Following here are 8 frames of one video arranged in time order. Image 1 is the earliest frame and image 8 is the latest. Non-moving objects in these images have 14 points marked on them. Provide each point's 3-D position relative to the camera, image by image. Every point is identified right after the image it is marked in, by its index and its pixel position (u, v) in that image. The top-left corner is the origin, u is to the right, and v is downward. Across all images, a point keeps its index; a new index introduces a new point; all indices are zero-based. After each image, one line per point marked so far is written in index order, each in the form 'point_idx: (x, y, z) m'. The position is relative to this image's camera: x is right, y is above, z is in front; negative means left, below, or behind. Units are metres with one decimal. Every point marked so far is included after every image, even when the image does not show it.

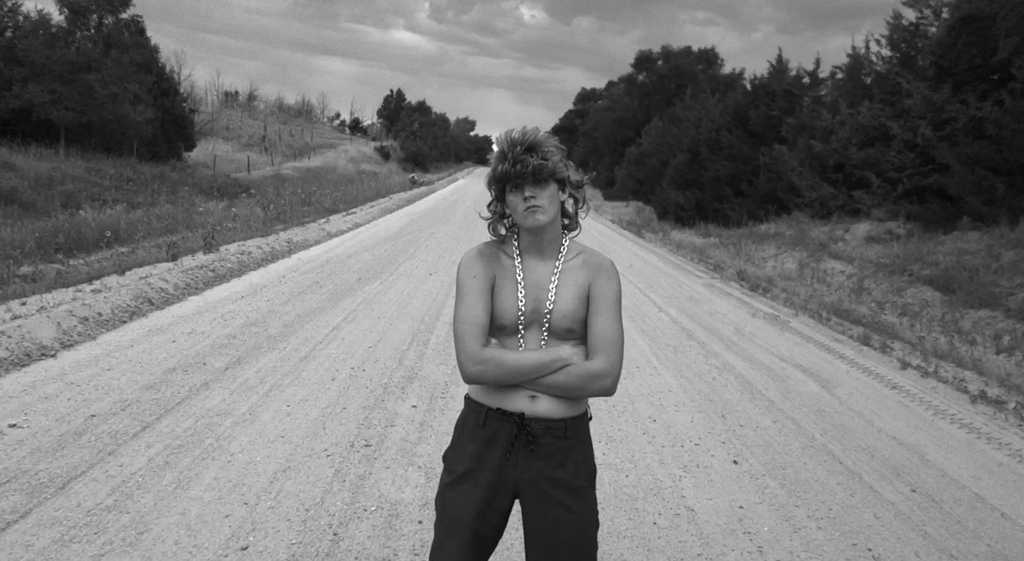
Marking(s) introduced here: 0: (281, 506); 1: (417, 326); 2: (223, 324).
0: (-1.1, -1.1, +3.8) m
1: (-1.0, -0.5, +8.1) m
2: (-2.8, -0.4, +7.6) m
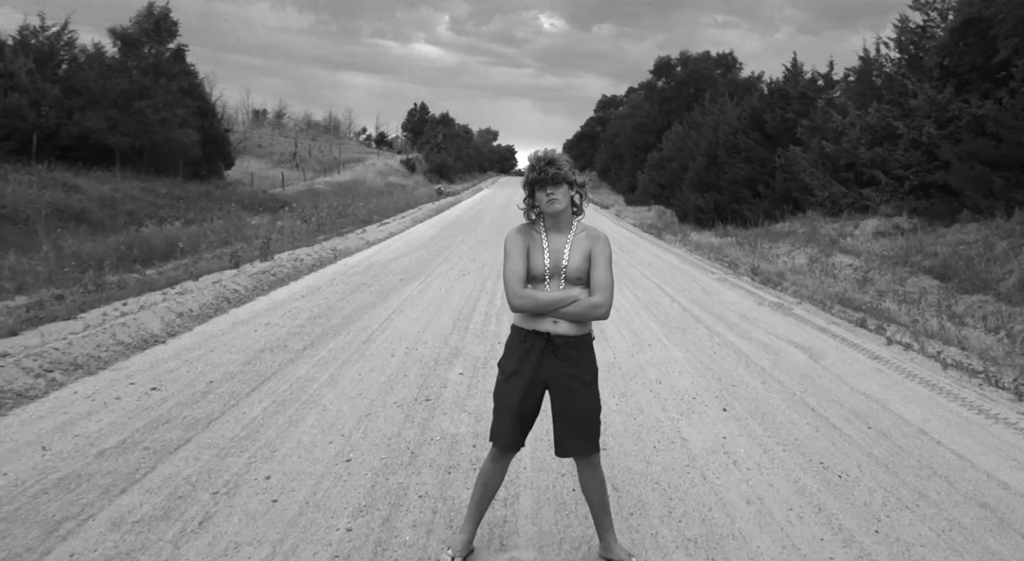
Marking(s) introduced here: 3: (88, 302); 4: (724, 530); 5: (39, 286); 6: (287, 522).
0: (-0.9, -1.0, +5.0) m
1: (-0.7, -0.4, +9.3) m
2: (-2.5, -0.4, +8.9) m
3: (-4.9, -0.2, +9.1) m
4: (+1.1, -1.2, +3.9) m
5: (-6.1, -0.1, +10.1) m
6: (-1.1, -1.1, +3.8) m
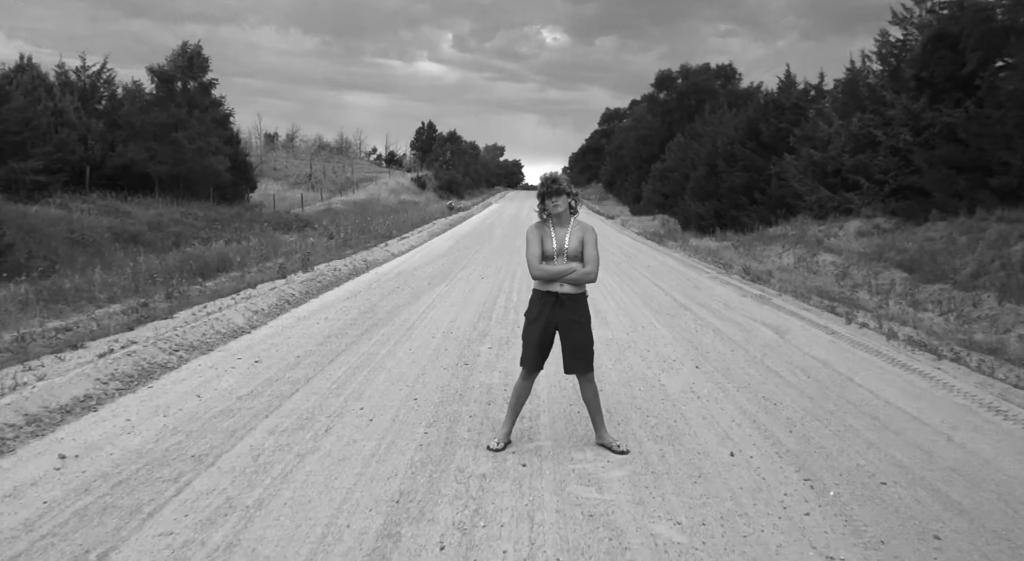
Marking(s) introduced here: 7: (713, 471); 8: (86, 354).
0: (-0.7, -0.9, +6.8) m
1: (-0.4, -0.4, +11.1) m
2: (-2.3, -0.4, +10.7) m
3: (-4.7, -0.3, +10.9) m
4: (+1.2, -1.1, +5.6) m
5: (-5.9, -0.2, +11.9) m
6: (-0.9, -1.0, +5.6) m
7: (+1.2, -1.2, +4.8) m
8: (-4.1, -0.7, +7.5) m
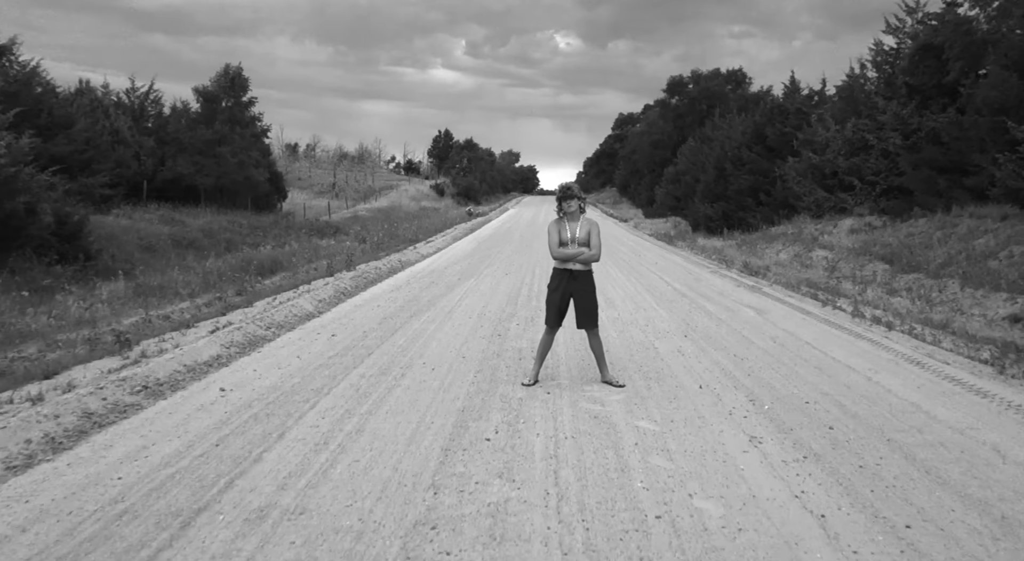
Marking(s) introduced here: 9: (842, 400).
0: (-0.4, -0.8, +8.7) m
1: (-0.1, -0.3, +13.0) m
2: (-1.9, -0.3, +12.6) m
3: (-4.4, -0.3, +12.9) m
4: (+1.5, -0.9, +7.5) m
5: (-5.5, -0.2, +14.0) m
6: (-0.6, -0.9, +7.5) m
7: (+1.5, -1.0, +6.7) m
8: (-3.8, -0.6, +9.5) m
9: (+2.8, -1.0, +6.7) m
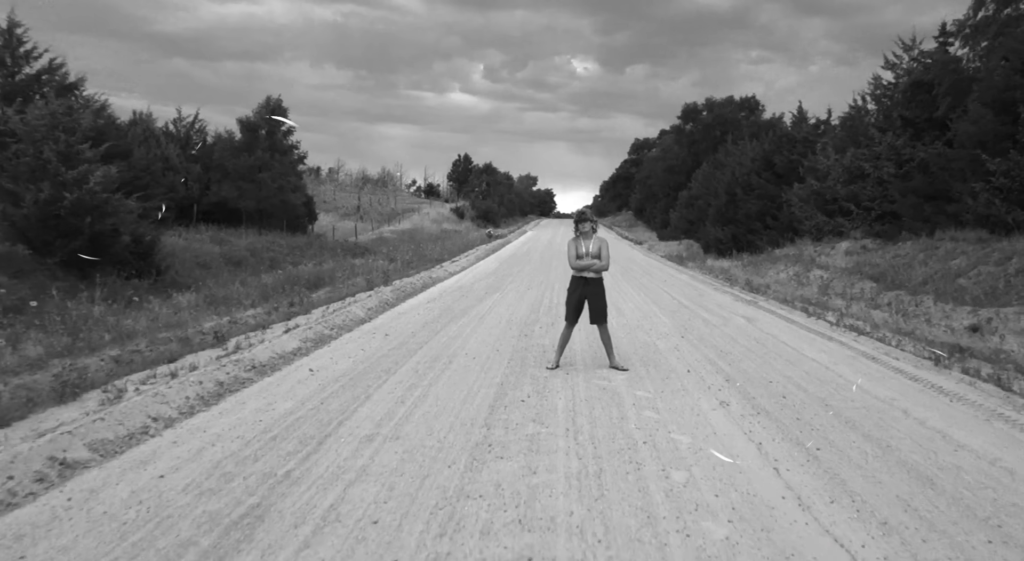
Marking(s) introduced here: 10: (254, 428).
0: (-0.1, -0.9, +10.6) m
1: (+0.3, -0.5, +14.8) m
2: (-1.5, -0.5, +14.5) m
3: (-4.0, -0.5, +14.9) m
4: (+1.8, -1.0, +9.3) m
5: (-5.1, -0.4, +15.9) m
6: (-0.3, -1.0, +9.3) m
7: (+1.8, -1.0, +8.5) m
8: (-3.4, -0.7, +11.4) m
9: (+3.1, -1.1, +8.5) m
10: (-2.1, -1.2, +6.2) m
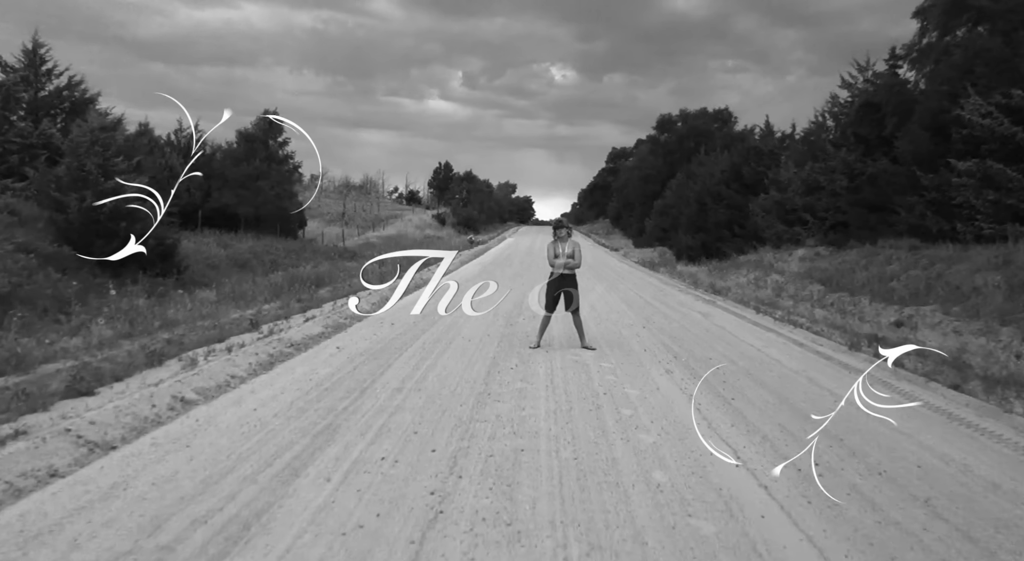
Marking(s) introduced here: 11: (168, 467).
0: (-0.3, -0.8, +12.6) m
1: (0.0, -0.5, +16.8) m
2: (-1.8, -0.5, +16.4) m
3: (-4.3, -0.5, +16.7) m
4: (+1.6, -0.9, +11.3) m
5: (-5.4, -0.4, +17.8) m
6: (-0.5, -0.9, +11.3) m
7: (+1.6, -1.0, +10.5) m
8: (-3.6, -0.7, +13.3) m
9: (+3.0, -1.0, +10.5) m
10: (-2.1, -1.1, +8.2) m
11: (-2.3, -1.3, +5.3) m
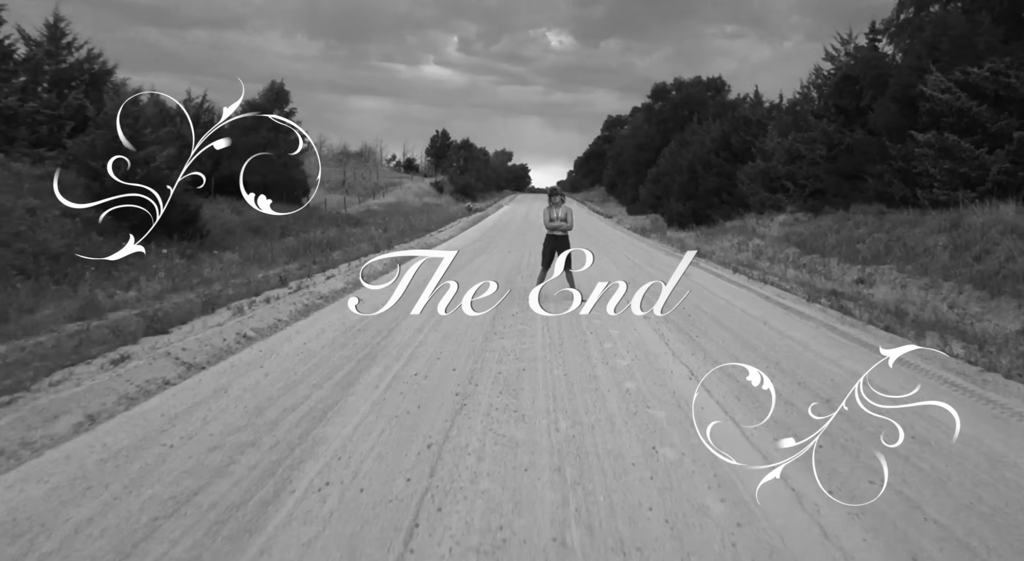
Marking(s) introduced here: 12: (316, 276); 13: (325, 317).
0: (-0.3, -0.1, +14.1) m
1: (0.0, +0.4, +18.4) m
2: (-1.8, +0.3, +18.0) m
3: (-4.3, +0.4, +18.3) m
4: (+1.6, -0.3, +12.9) m
5: (-5.5, +0.5, +19.3) m
6: (-0.5, -0.3, +12.9) m
7: (+1.6, -0.4, +12.1) m
8: (-3.6, +0.1, +14.8) m
9: (+3.0, -0.4, +12.2) m
10: (-2.1, -0.6, +9.7) m
11: (-2.3, -0.9, +6.9) m
12: (-3.8, +0.1, +15.0) m
13: (-2.5, -0.5, +10.3) m
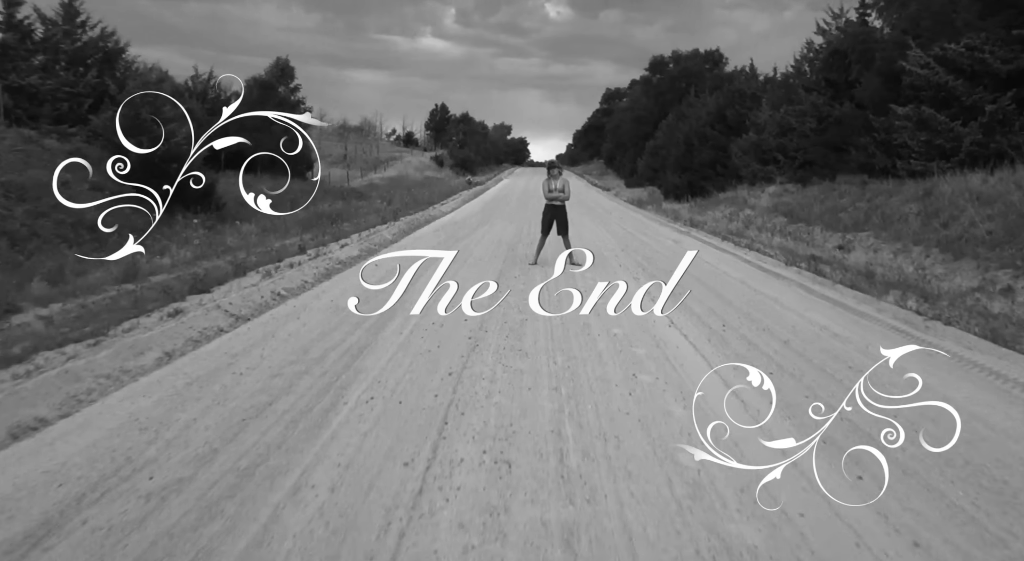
0: (-0.3, +0.5, +15.2) m
1: (0.0, +1.1, +19.5) m
2: (-1.8, +1.1, +19.1) m
3: (-4.3, +1.2, +19.4) m
4: (+1.7, +0.3, +14.0) m
5: (-5.4, +1.3, +20.4) m
6: (-0.5, +0.3, +14.0) m
7: (+1.7, +0.2, +13.2) m
8: (-3.6, +0.7, +15.9) m
9: (+3.0, +0.2, +13.3) m
10: (-2.1, -0.1, +10.9) m
11: (-2.3, -0.5, +8.1) m
12: (-3.7, +0.7, +16.1) m
13: (-2.4, 0.0, +11.5) m
